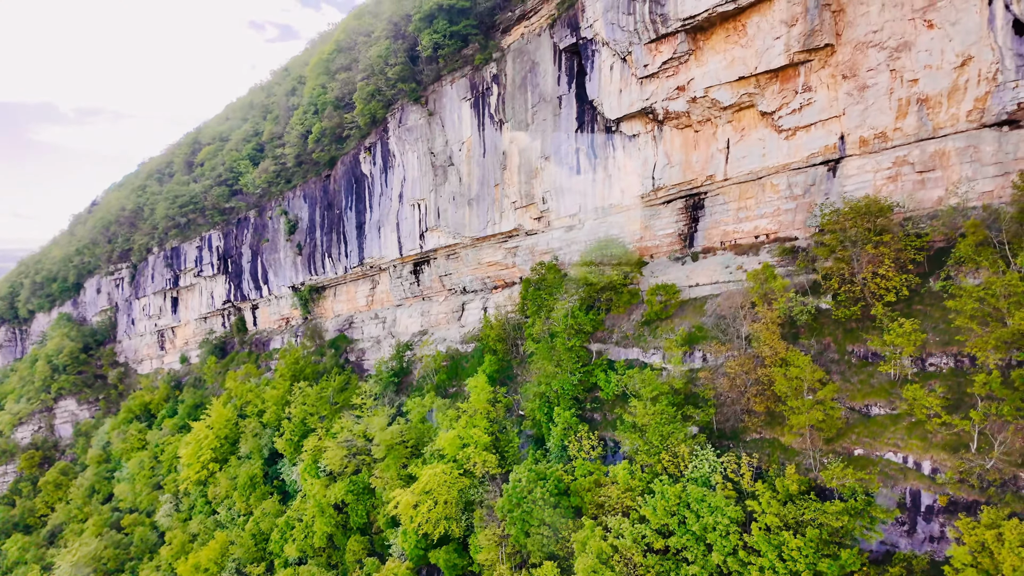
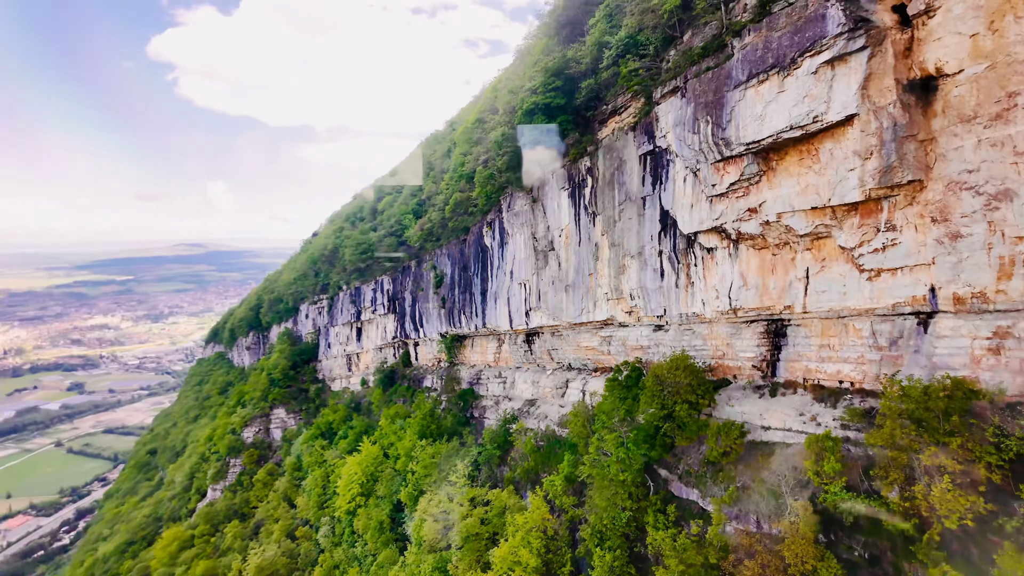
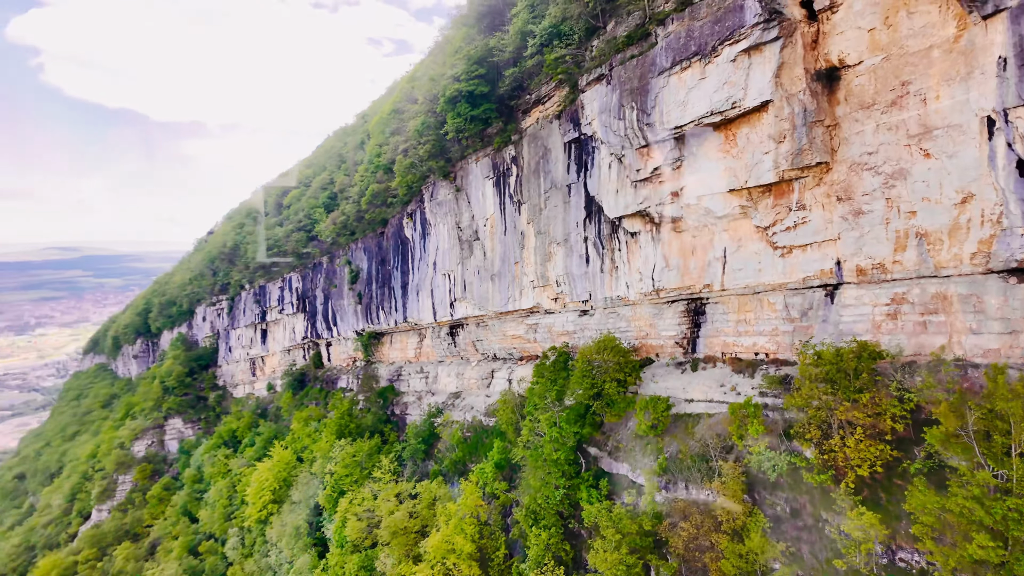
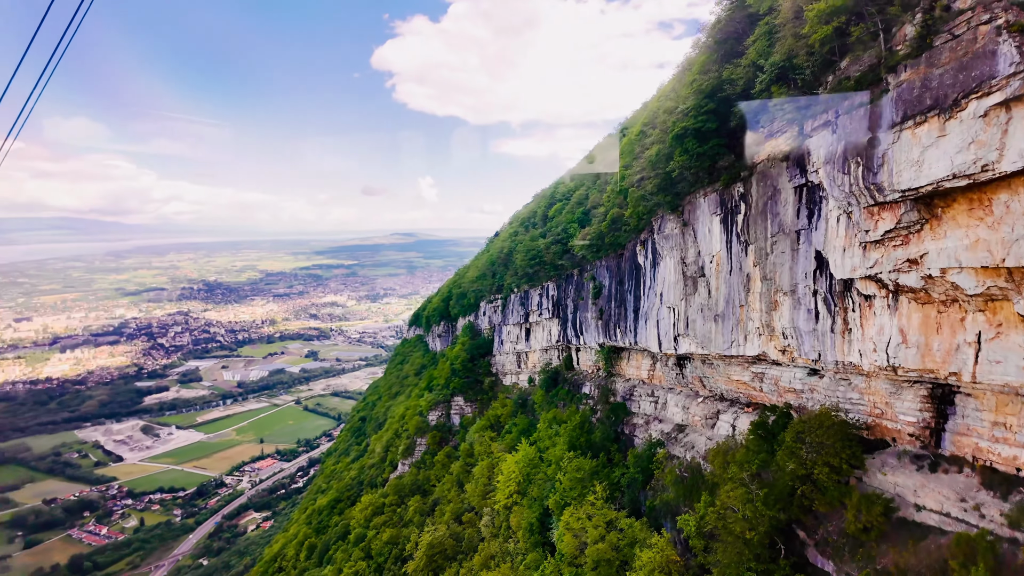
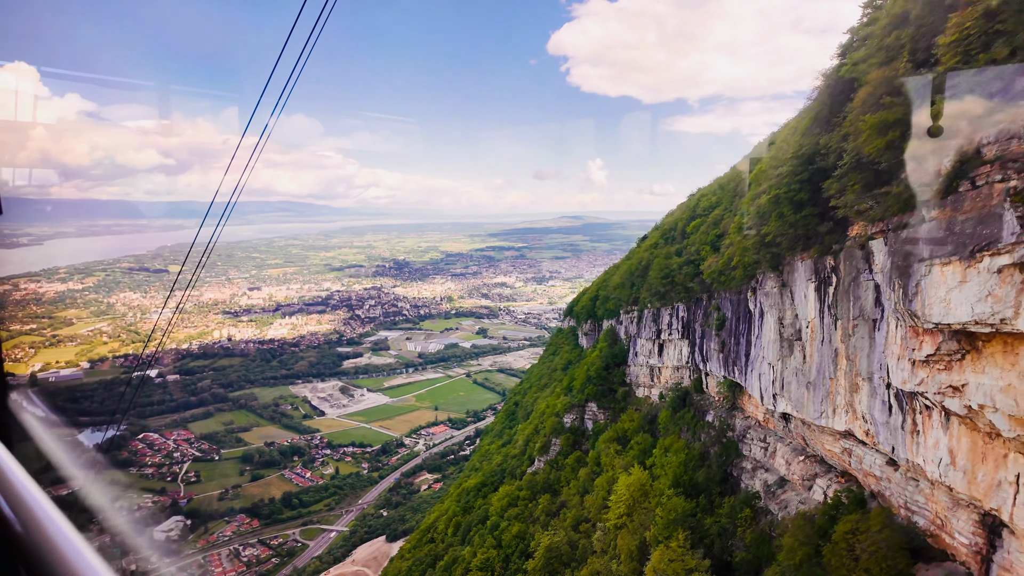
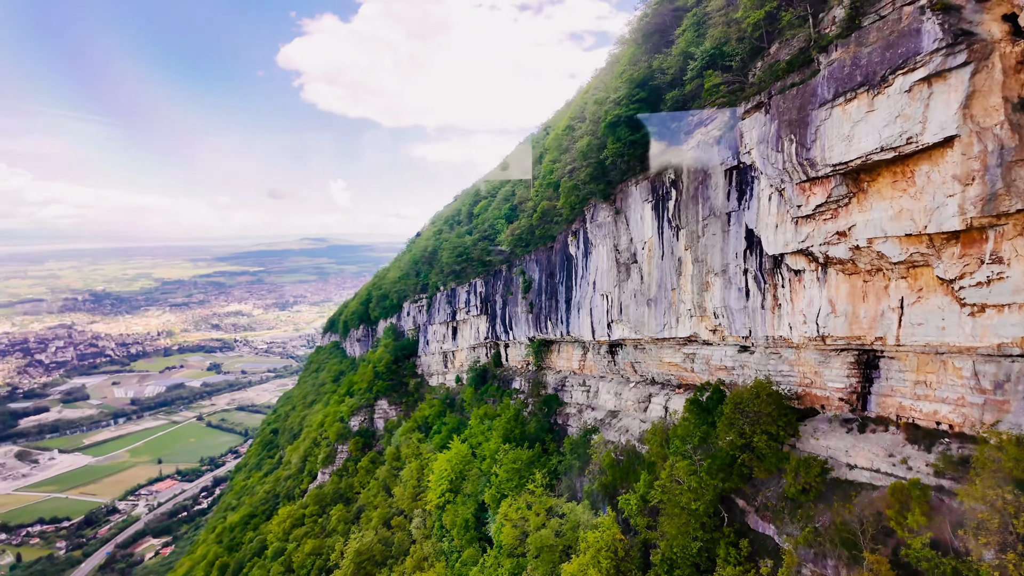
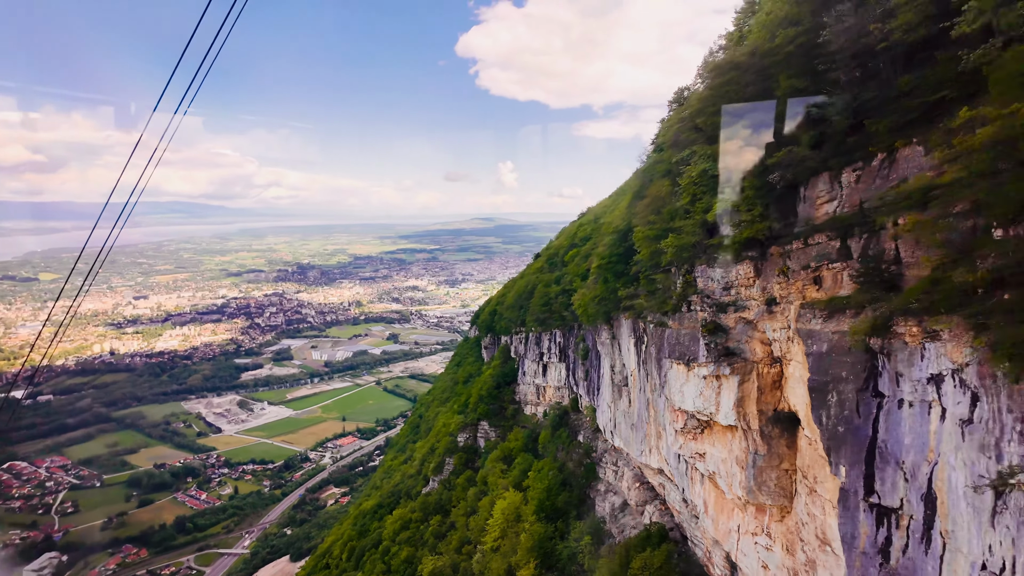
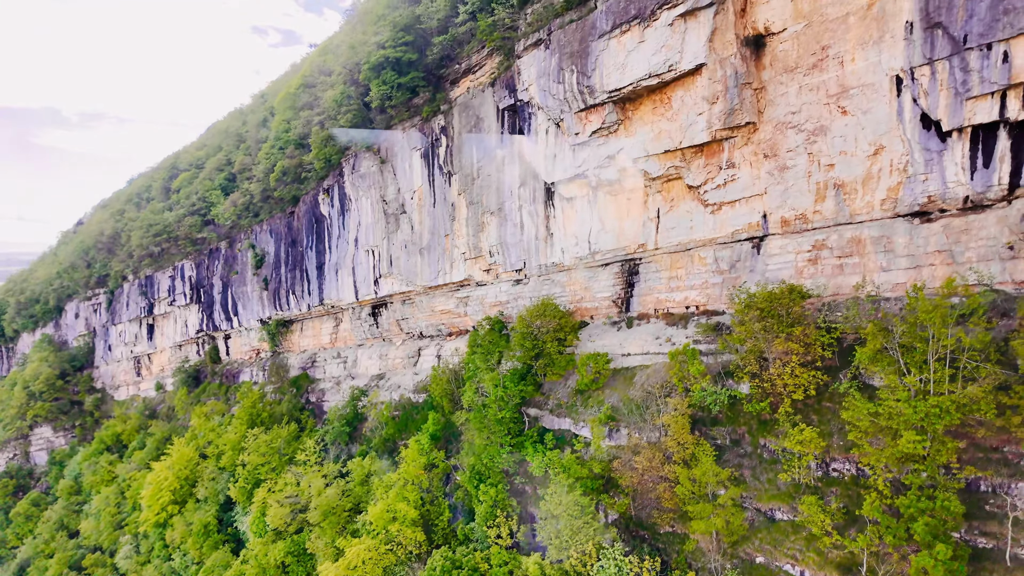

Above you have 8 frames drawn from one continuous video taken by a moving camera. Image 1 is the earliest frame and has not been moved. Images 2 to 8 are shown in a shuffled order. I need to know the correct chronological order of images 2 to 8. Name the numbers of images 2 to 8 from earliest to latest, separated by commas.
8, 3, 2, 6, 4, 5, 7
